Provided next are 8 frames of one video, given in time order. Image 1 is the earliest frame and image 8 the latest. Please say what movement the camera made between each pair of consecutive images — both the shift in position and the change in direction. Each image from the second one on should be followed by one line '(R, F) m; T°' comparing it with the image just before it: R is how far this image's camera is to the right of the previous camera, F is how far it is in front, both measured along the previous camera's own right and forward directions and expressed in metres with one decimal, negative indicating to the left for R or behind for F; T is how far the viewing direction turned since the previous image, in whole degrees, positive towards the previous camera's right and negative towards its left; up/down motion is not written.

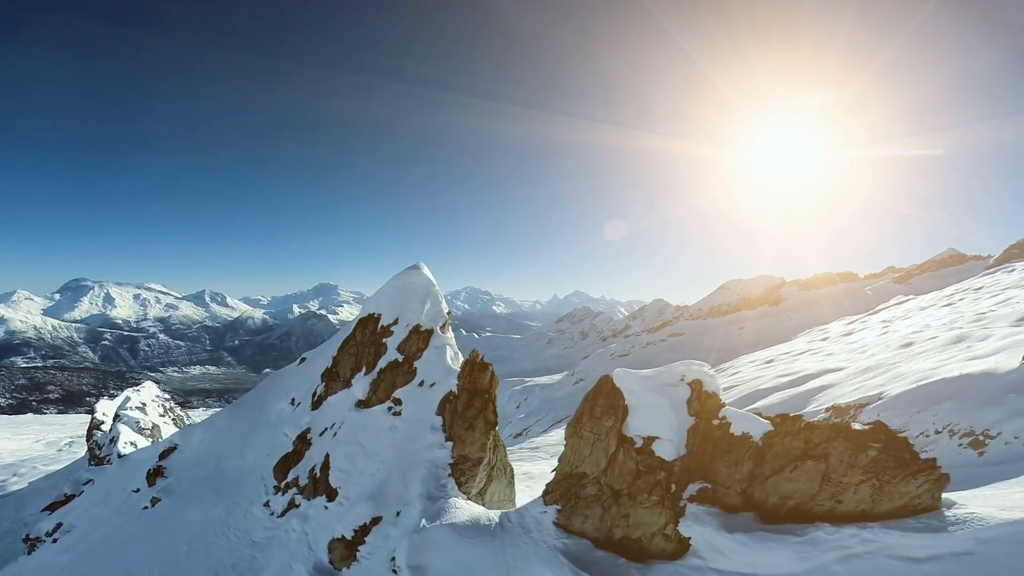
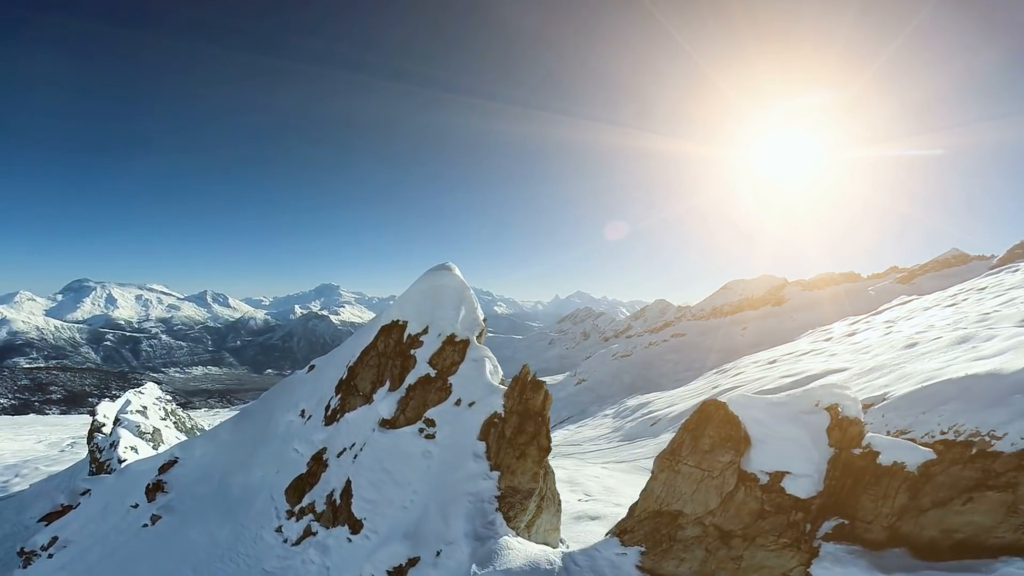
(-0.5, +0.7) m; 0°
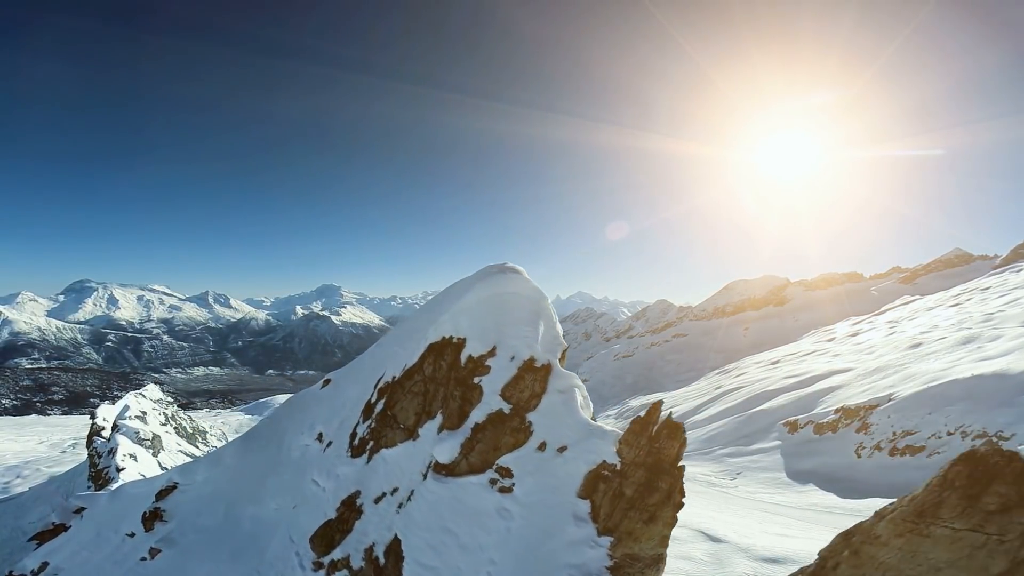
(-0.8, +1.0) m; 0°
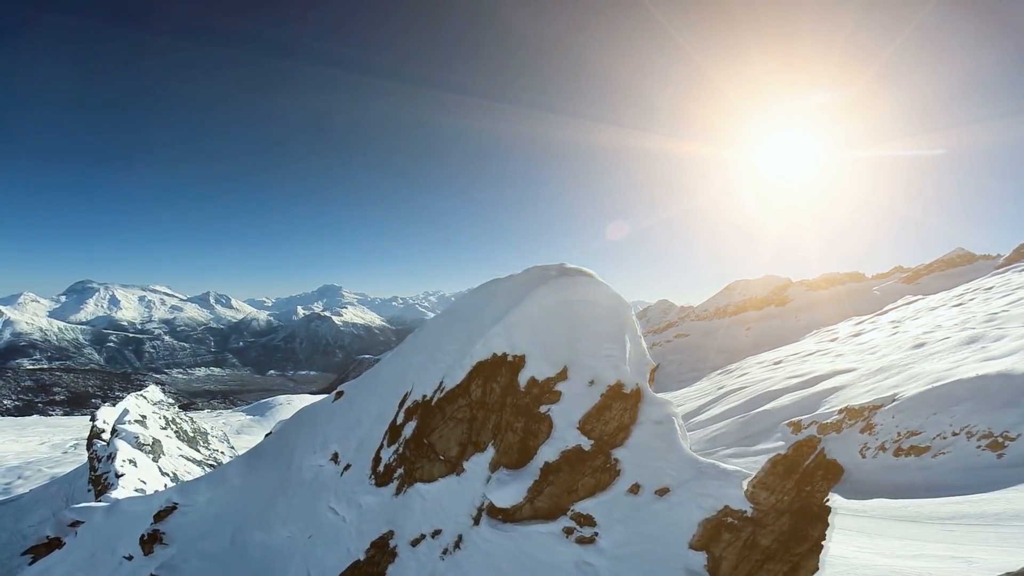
(-0.5, +0.7) m; 0°
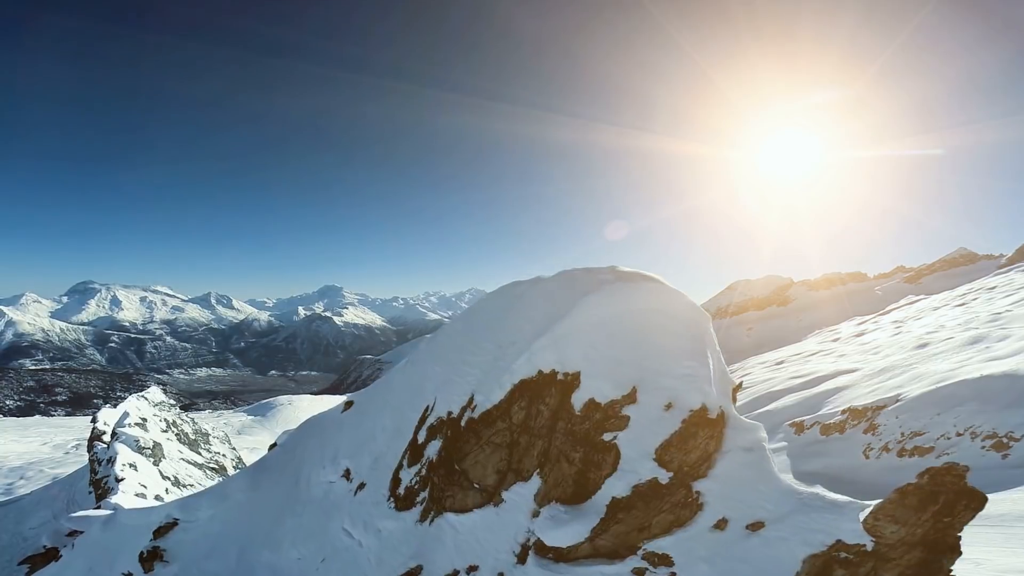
(-0.3, +0.4) m; 0°
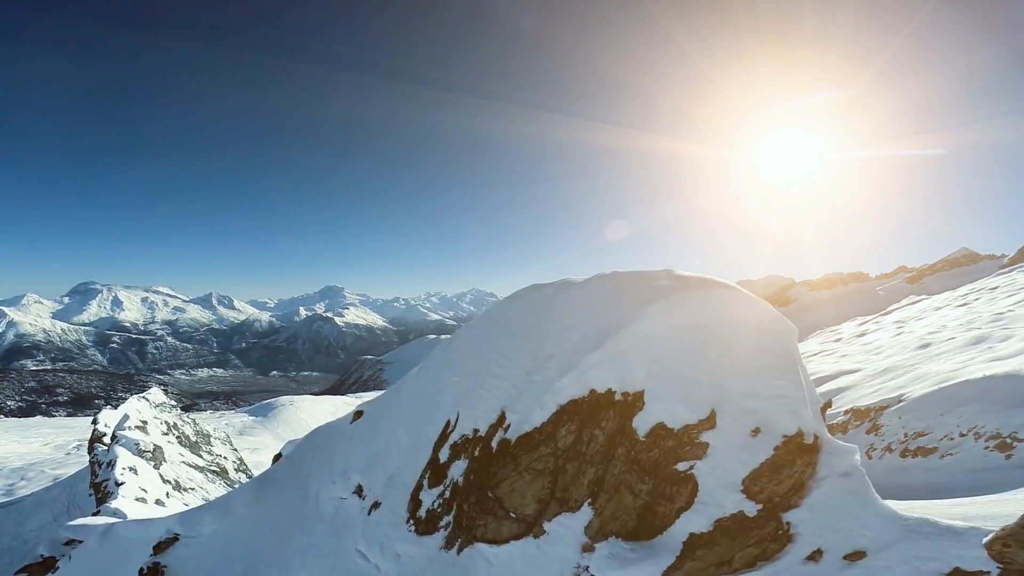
(-0.3, +0.3) m; 0°
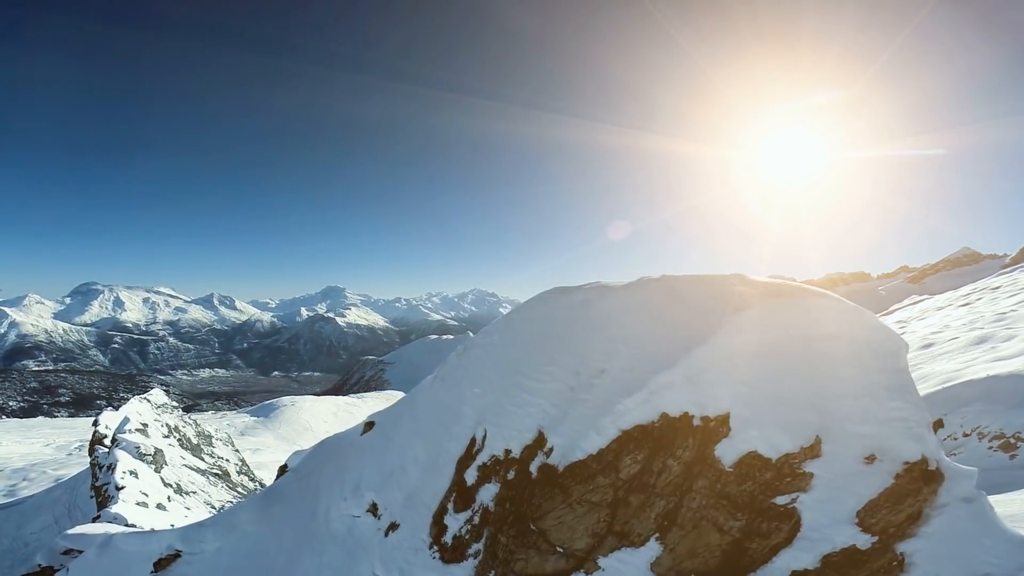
(-0.3, +0.3) m; 0°
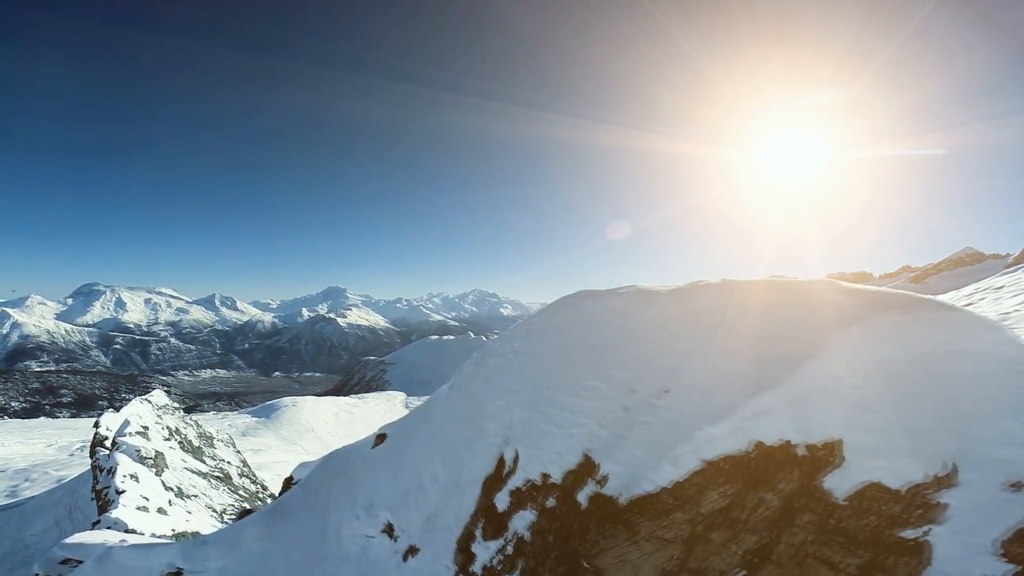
(-0.2, +0.3) m; 0°
